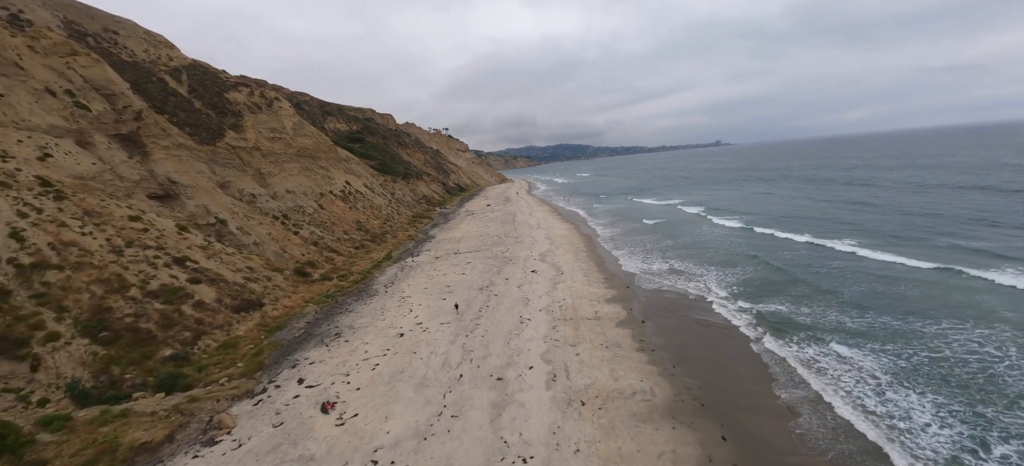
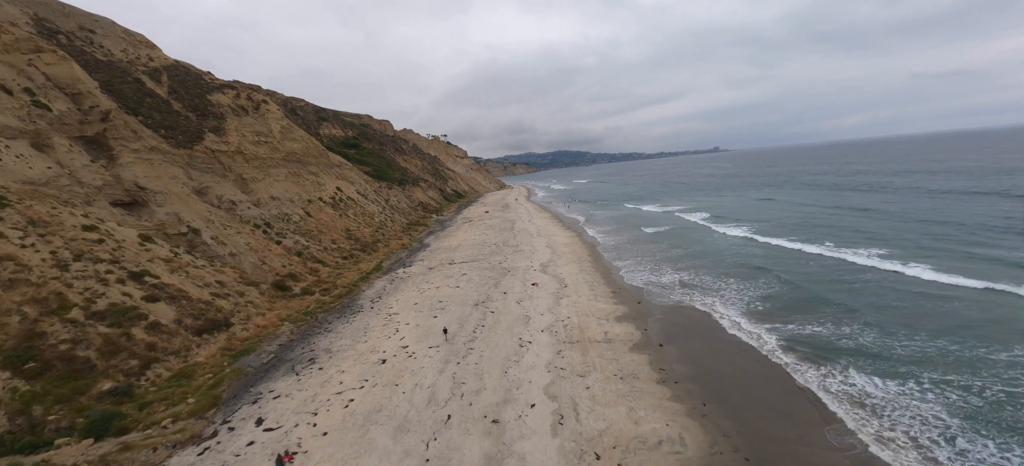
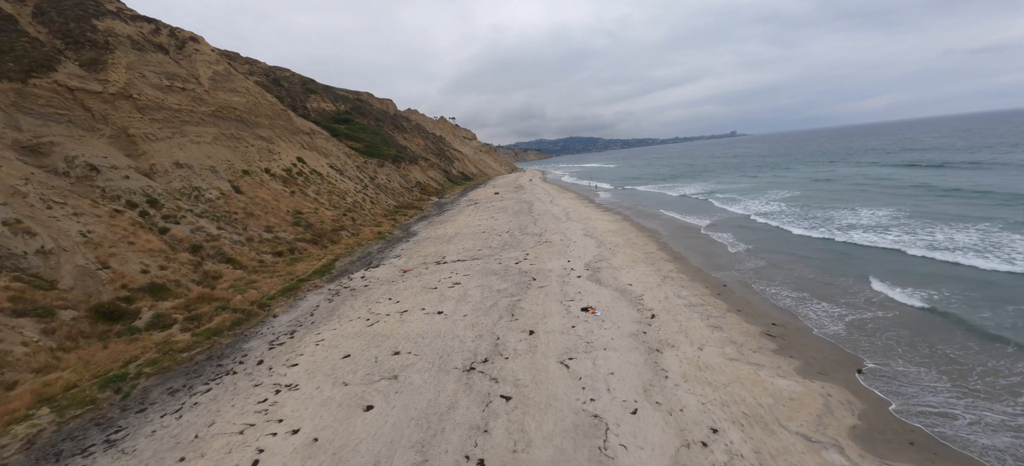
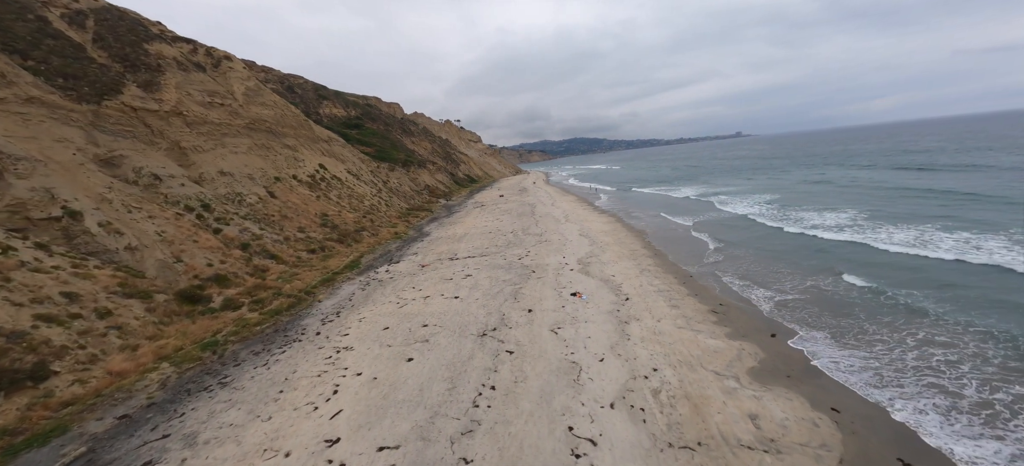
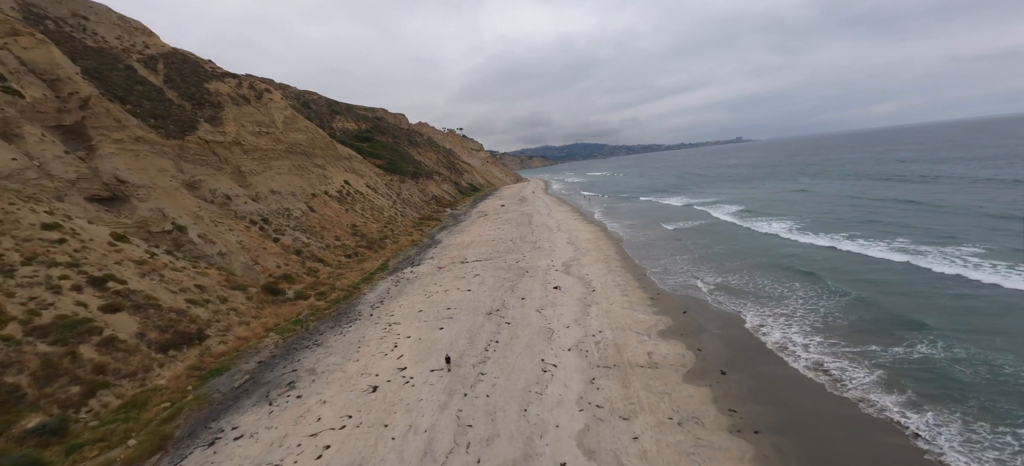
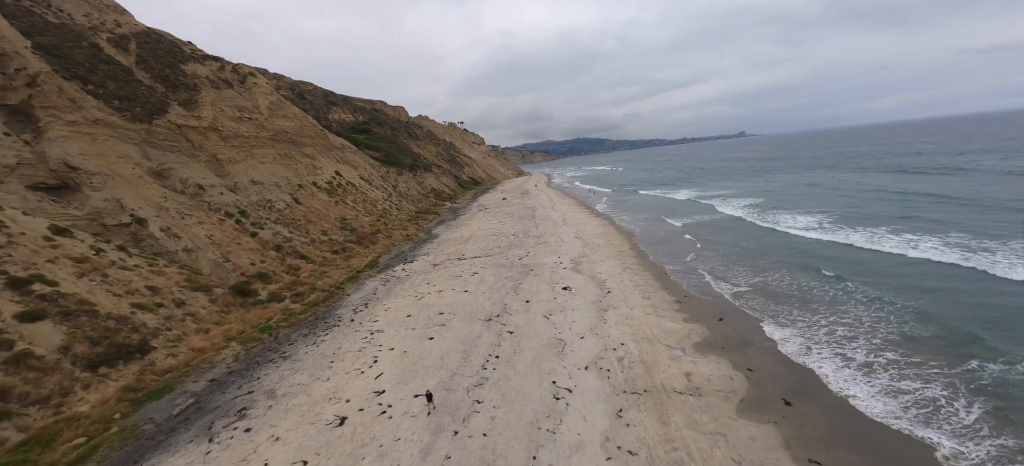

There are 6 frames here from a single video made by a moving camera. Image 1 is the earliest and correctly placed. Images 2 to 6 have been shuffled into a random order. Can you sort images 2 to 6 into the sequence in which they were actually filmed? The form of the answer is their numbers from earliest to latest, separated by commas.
2, 5, 6, 4, 3
